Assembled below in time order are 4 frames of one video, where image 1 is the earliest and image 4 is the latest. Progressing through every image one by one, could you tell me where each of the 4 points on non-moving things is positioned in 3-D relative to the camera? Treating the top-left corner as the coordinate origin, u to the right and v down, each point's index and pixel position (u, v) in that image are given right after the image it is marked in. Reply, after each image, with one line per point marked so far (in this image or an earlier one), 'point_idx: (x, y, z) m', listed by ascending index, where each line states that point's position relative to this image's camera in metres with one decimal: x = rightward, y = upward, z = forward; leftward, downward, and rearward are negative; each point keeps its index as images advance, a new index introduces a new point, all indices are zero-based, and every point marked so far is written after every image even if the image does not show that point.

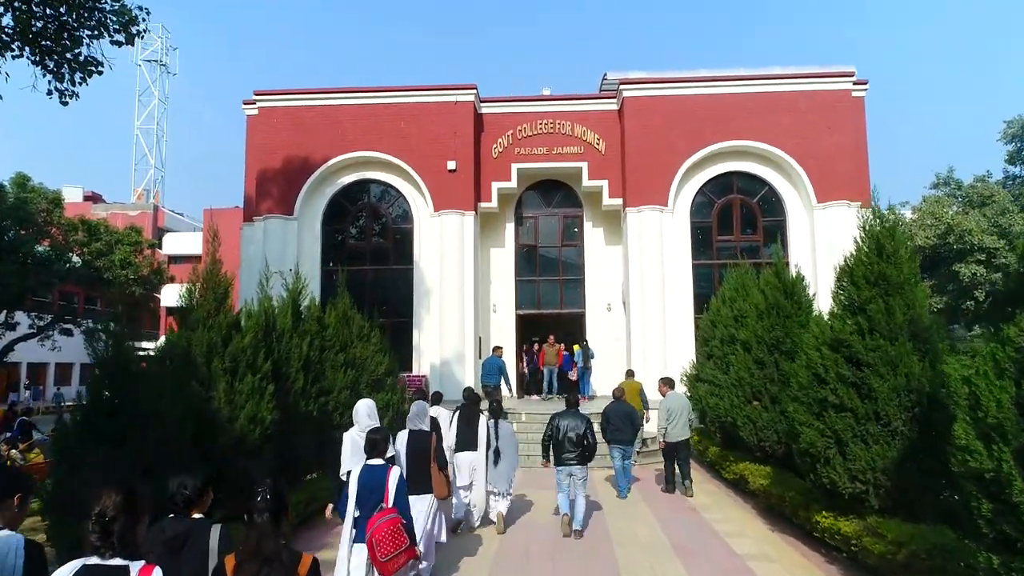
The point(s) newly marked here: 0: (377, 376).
0: (-1.7, -1.1, +8.7) m
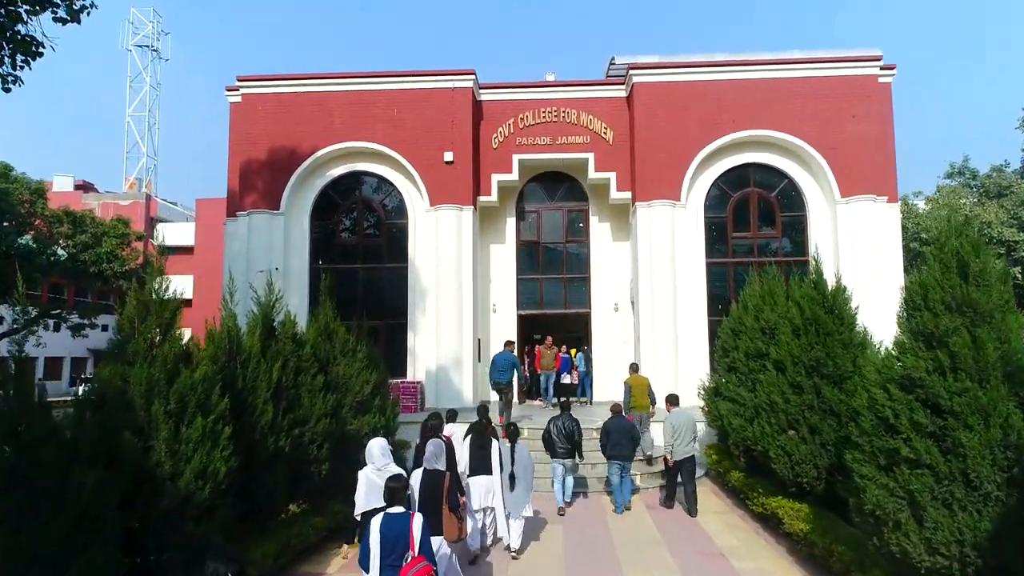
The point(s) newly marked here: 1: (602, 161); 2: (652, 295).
0: (-1.7, -1.2, +7.7) m
1: (+1.9, +2.7, +14.7) m
2: (+2.8, -0.1, +13.6) m
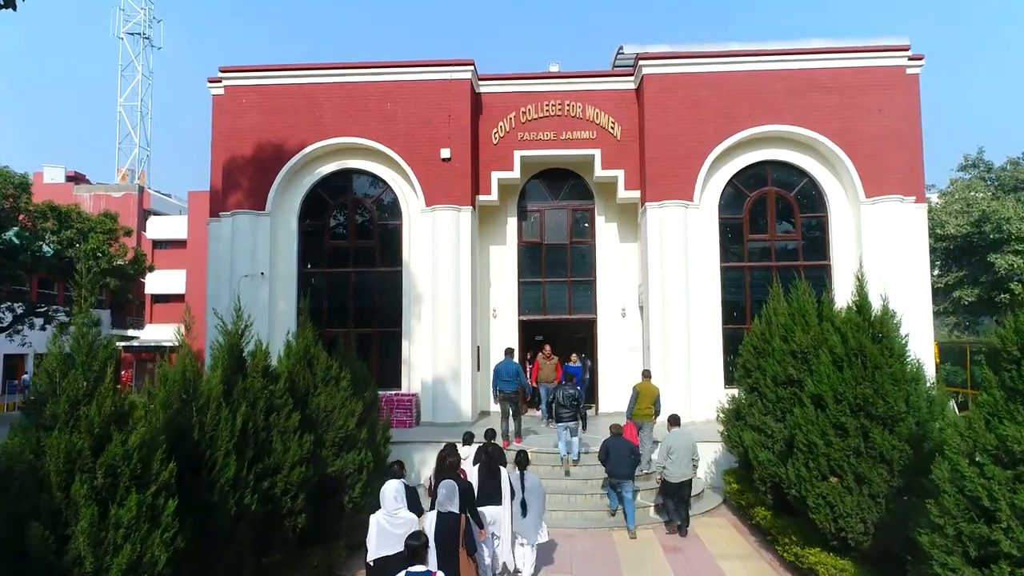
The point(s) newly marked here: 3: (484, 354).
0: (-1.7, -1.4, +6.9) m
1: (+2.0, +2.6, +13.8) m
2: (+2.8, -0.3, +12.7) m
3: (-0.6, -1.4, +14.4) m
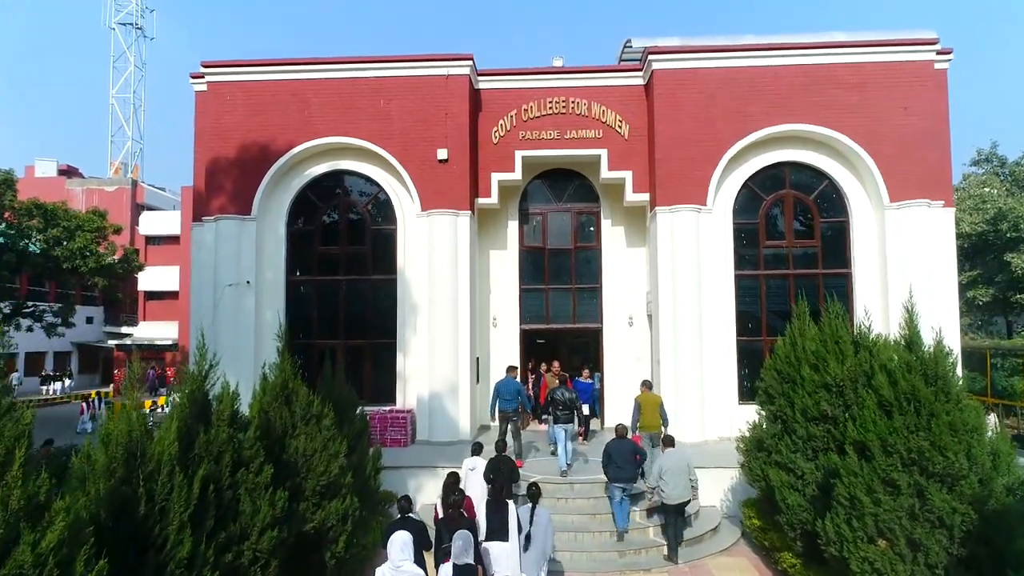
0: (-1.6, -1.7, +6.2) m
1: (+2.0, +2.4, +13.0) m
2: (+2.8, -0.4, +12.0) m
3: (-0.6, -1.5, +13.7) m
